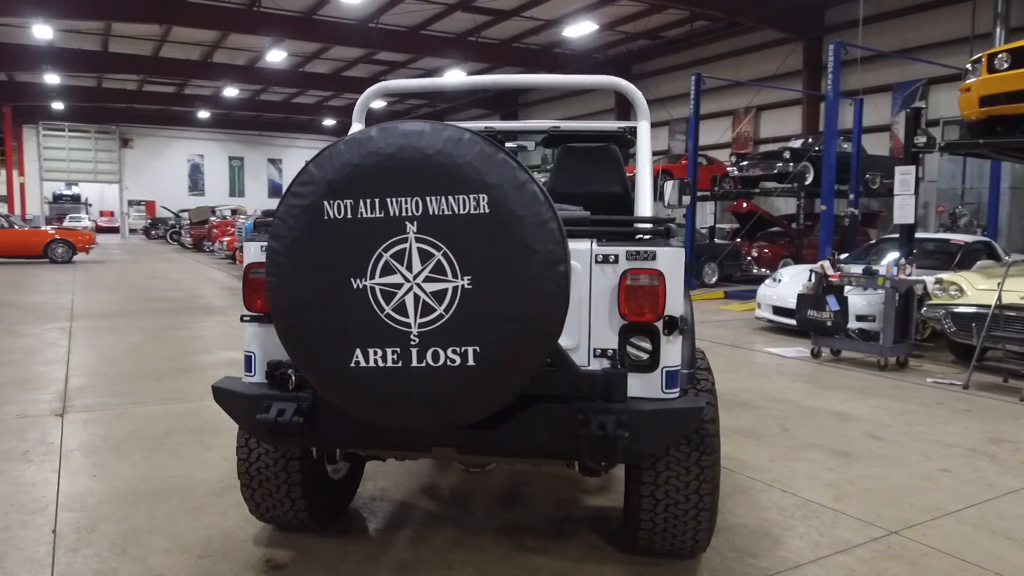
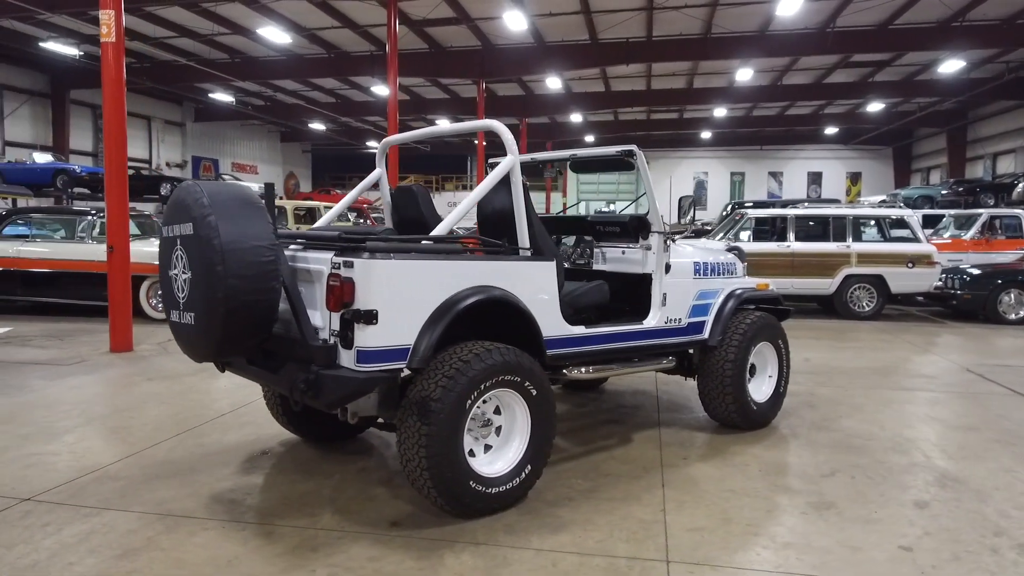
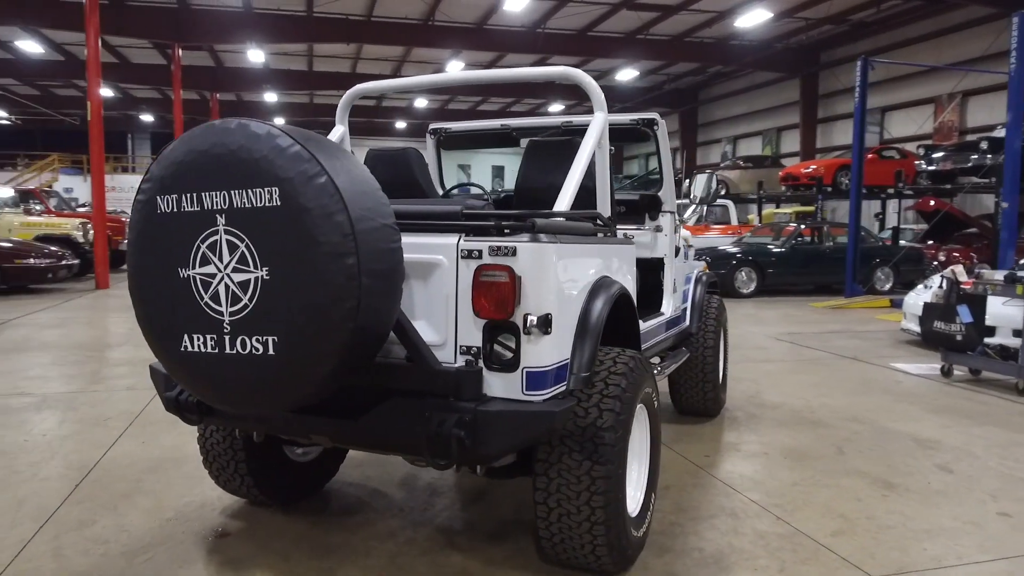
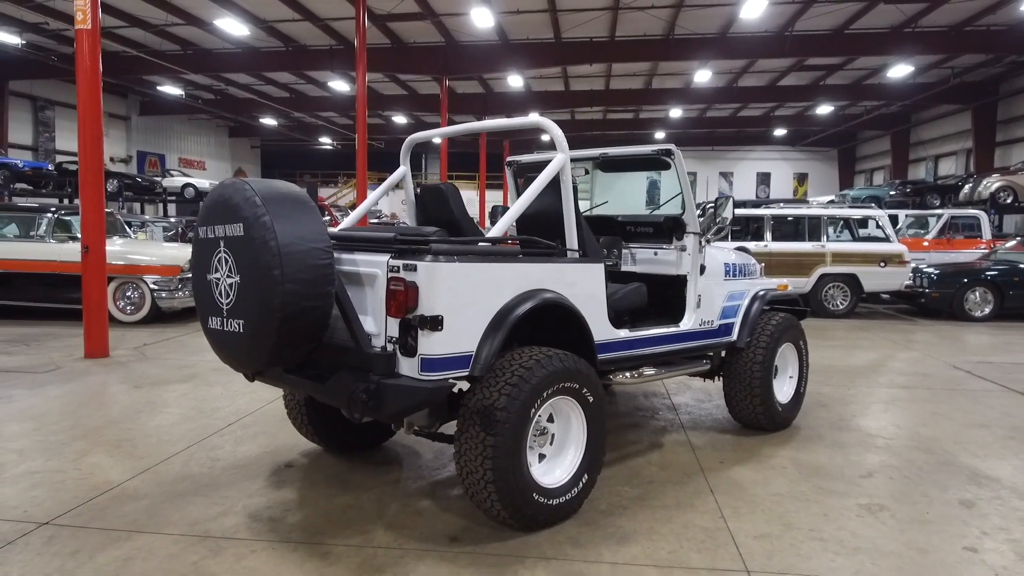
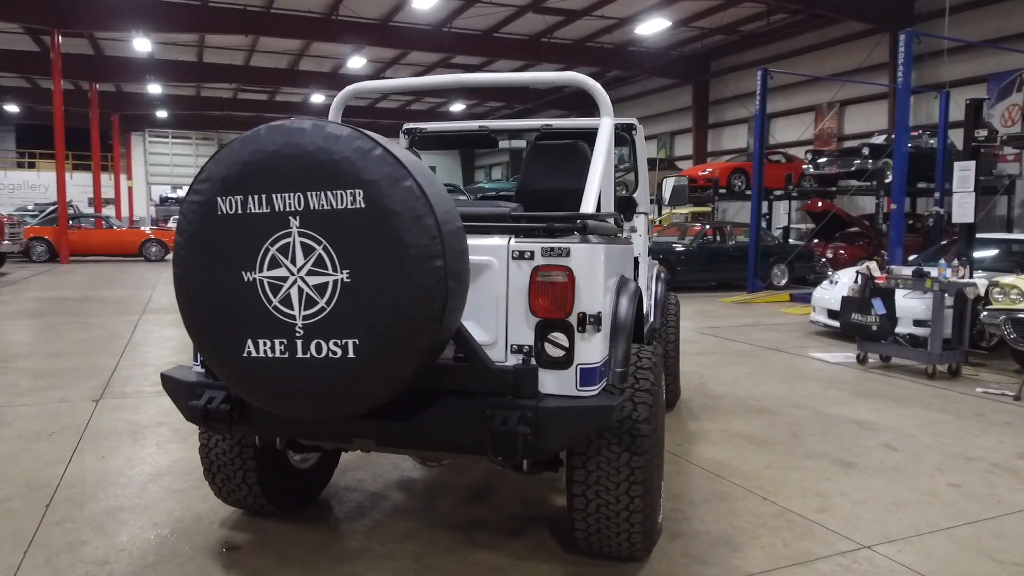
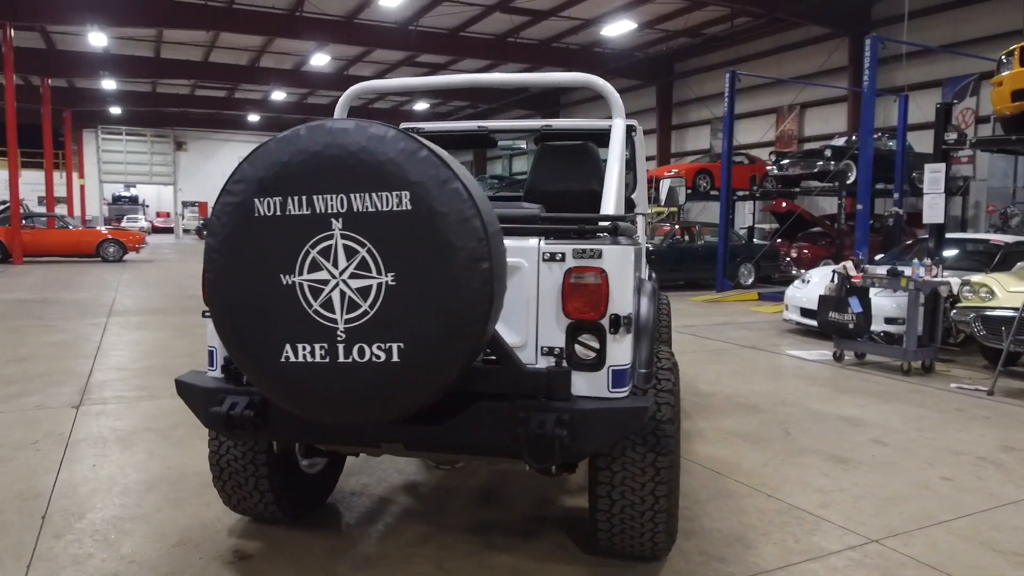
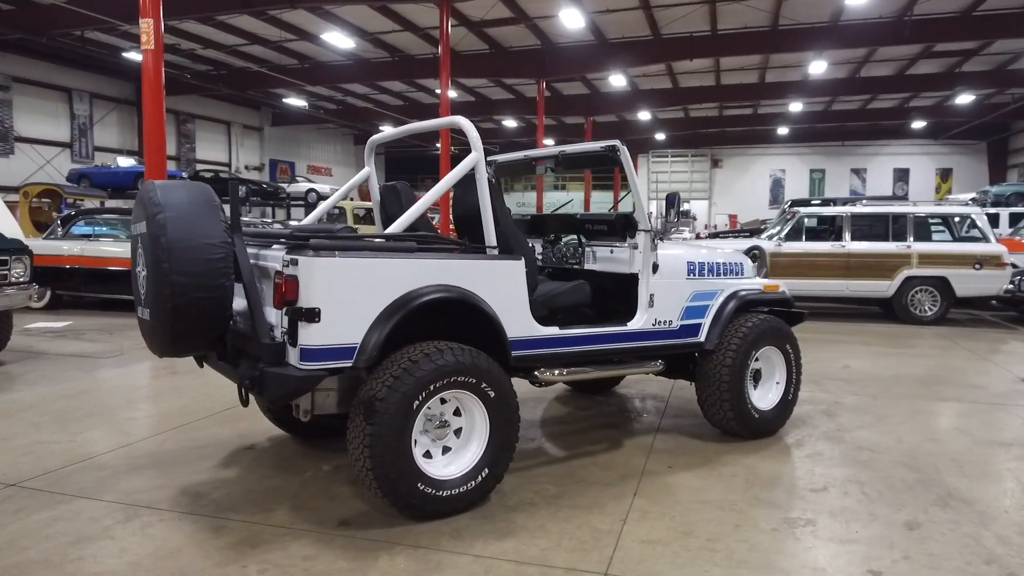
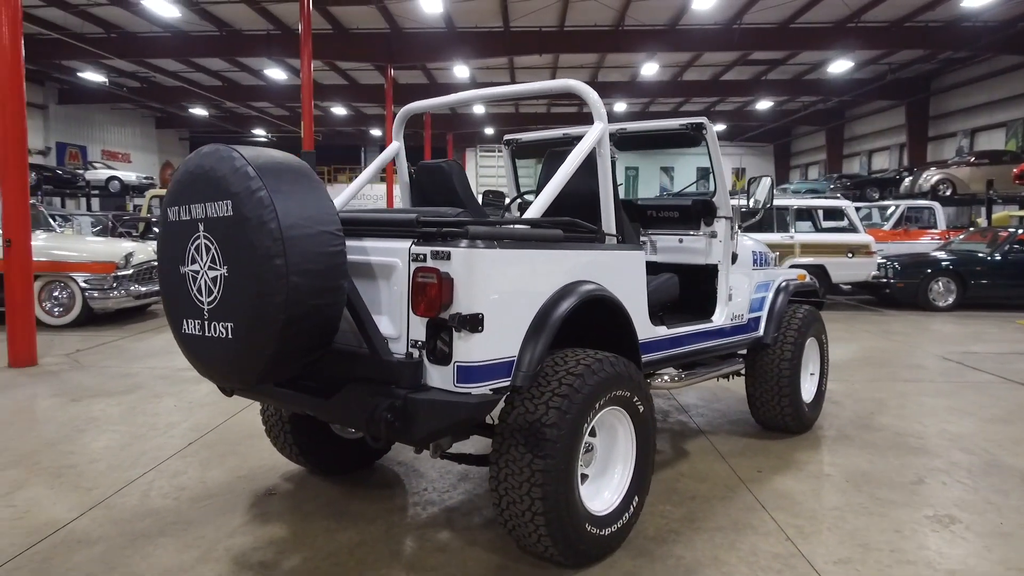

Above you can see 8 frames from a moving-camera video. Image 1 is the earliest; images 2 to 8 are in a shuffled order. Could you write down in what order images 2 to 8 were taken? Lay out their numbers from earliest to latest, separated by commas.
6, 5, 3, 8, 4, 2, 7
